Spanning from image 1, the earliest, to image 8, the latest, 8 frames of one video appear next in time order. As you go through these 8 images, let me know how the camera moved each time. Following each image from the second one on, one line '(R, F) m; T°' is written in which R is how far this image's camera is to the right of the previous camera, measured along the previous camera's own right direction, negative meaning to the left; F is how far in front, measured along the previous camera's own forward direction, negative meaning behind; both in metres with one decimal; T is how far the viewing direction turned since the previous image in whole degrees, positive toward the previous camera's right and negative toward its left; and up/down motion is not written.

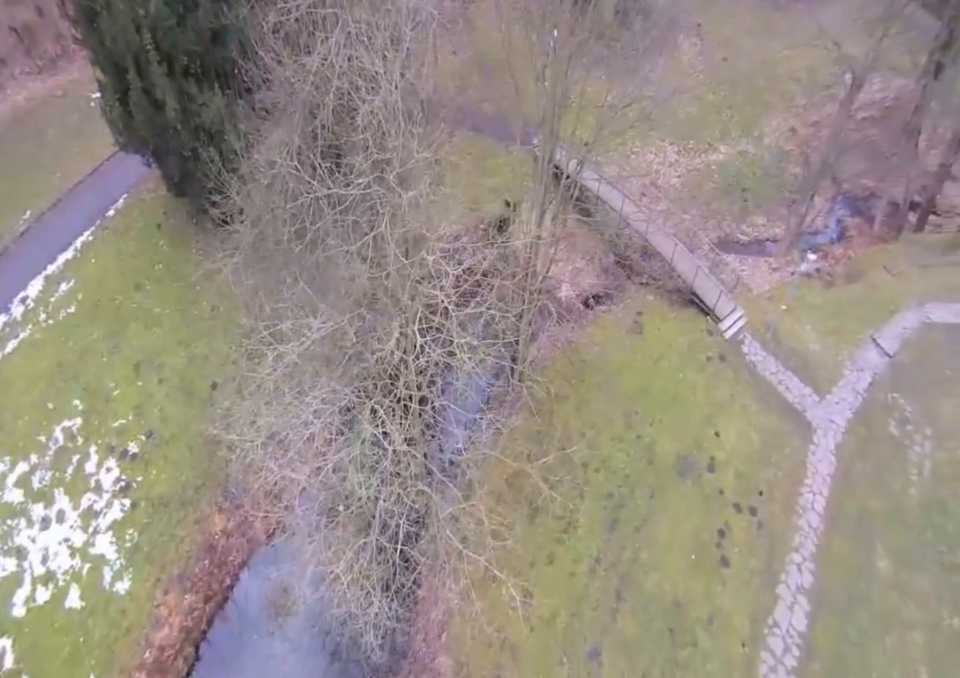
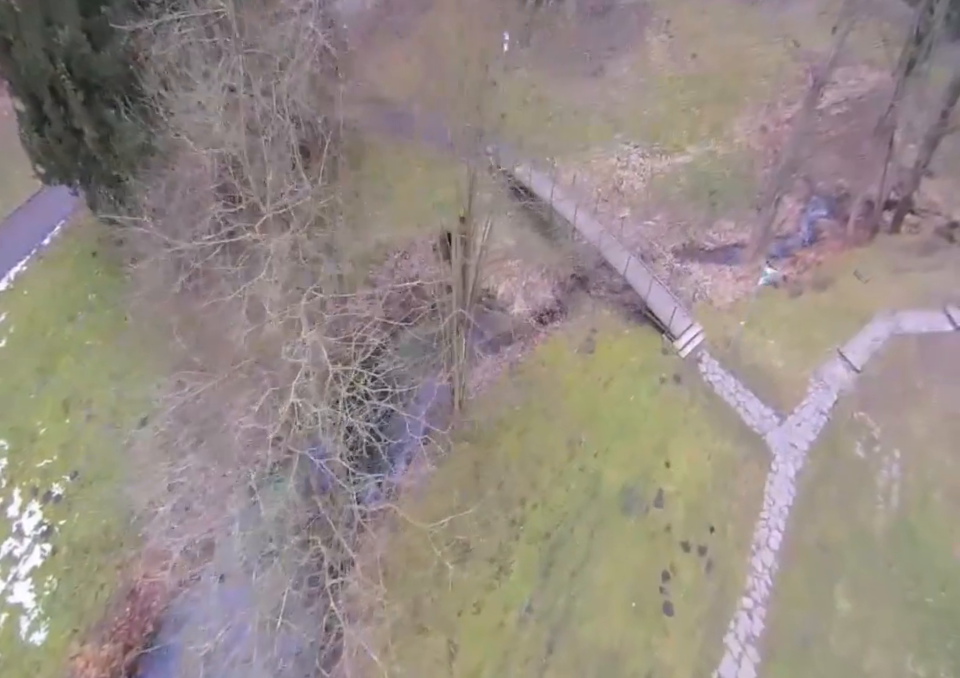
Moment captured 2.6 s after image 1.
(+1.4, +0.7) m; -1°
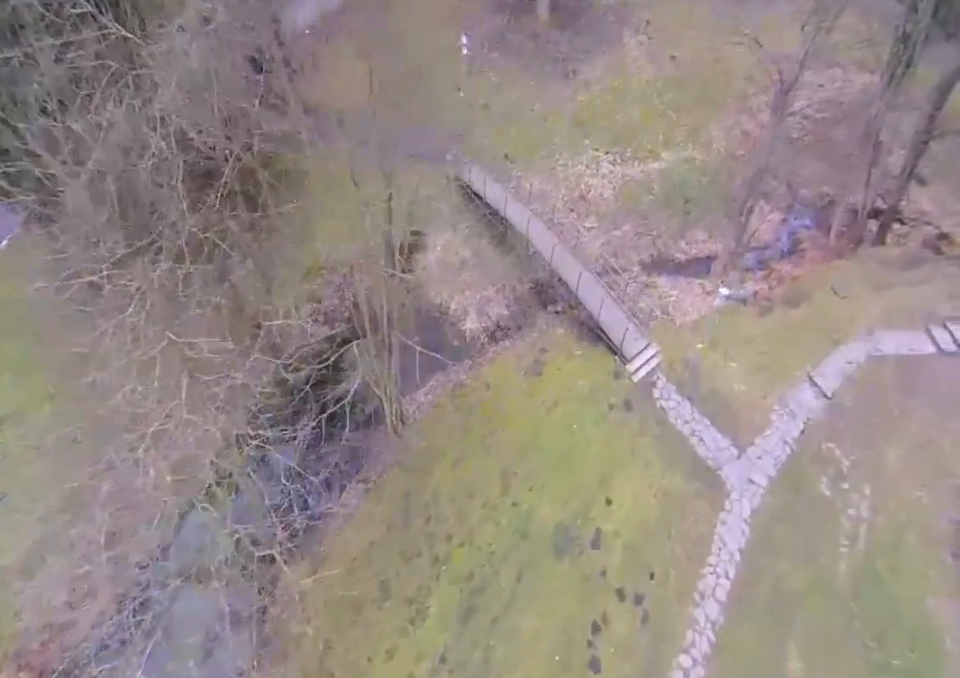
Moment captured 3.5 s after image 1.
(+1.5, +0.8) m; -2°
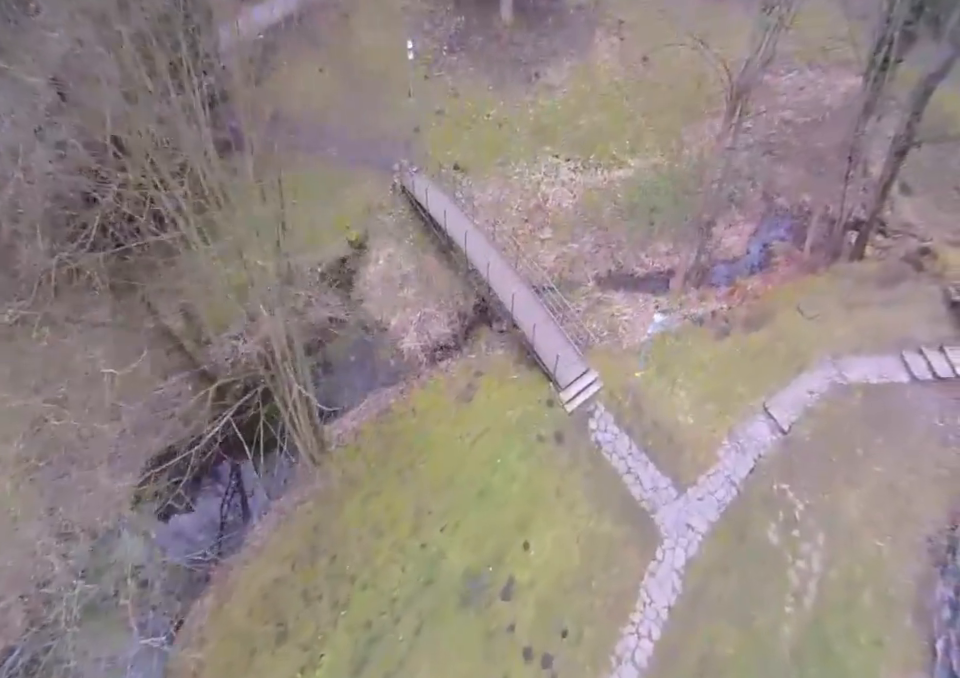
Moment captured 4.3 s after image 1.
(+1.6, +0.8) m; -2°
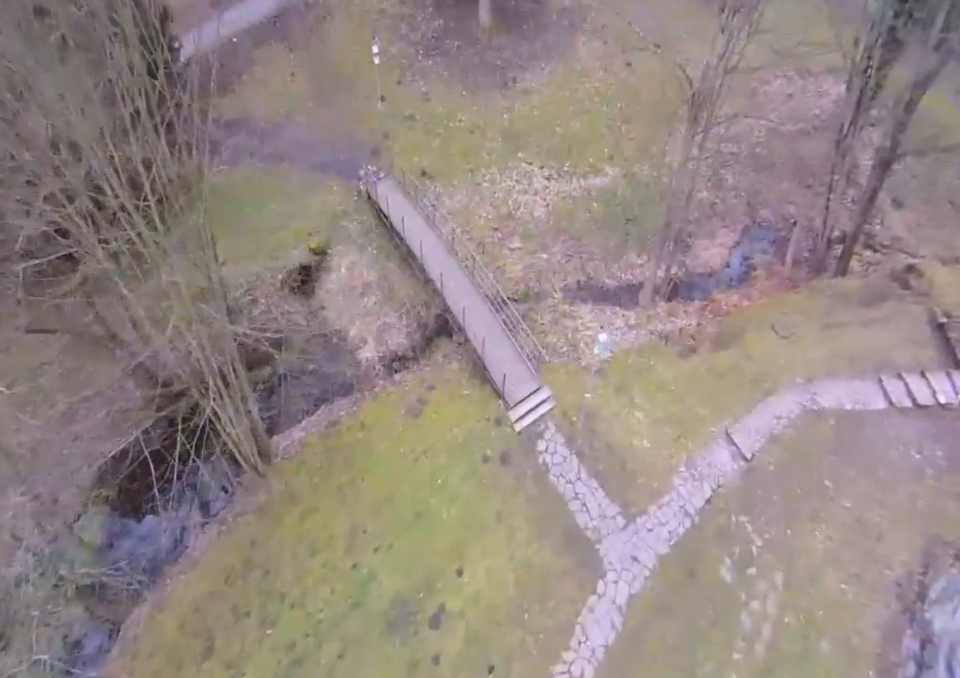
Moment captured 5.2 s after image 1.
(+1.1, +0.5) m; -2°
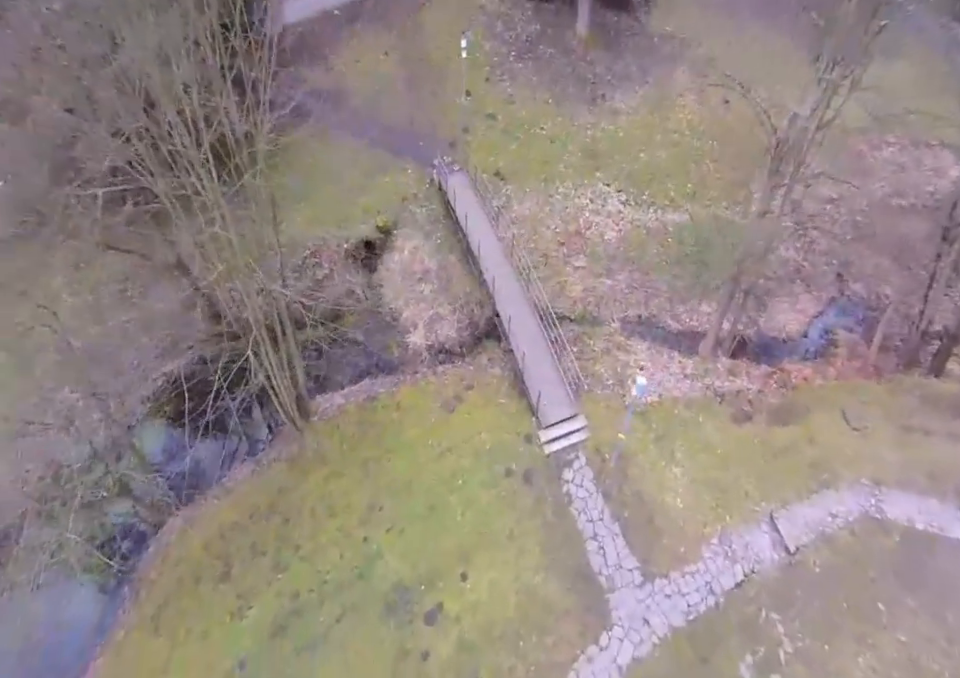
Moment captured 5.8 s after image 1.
(-0.2, +0.6) m; -3°
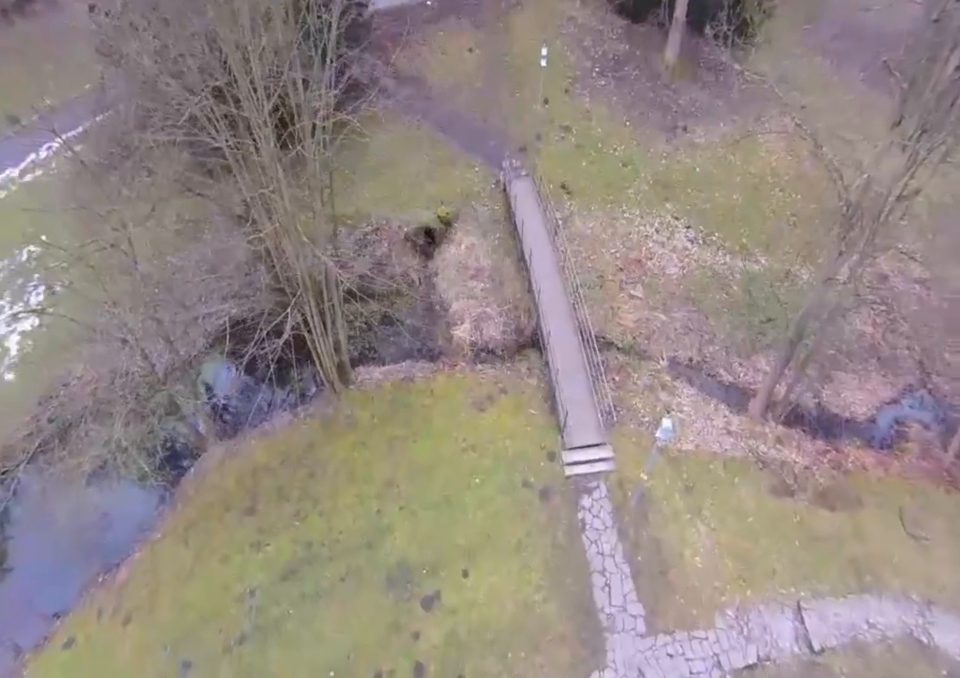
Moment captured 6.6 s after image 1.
(-0.4, +0.2) m; -2°
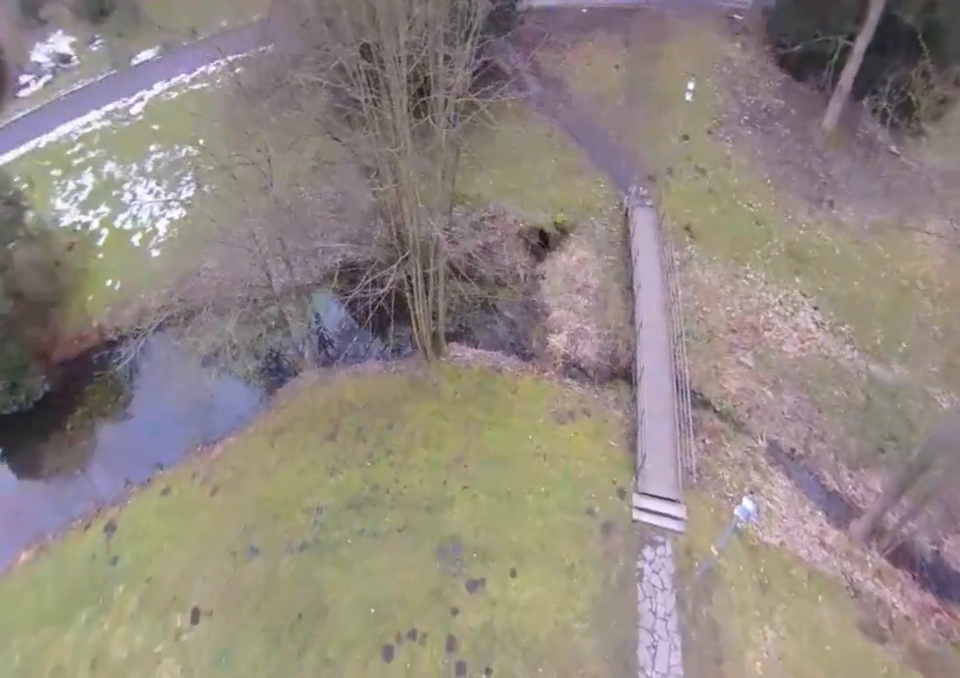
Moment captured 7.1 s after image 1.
(-1.1, -0.2) m; -3°
